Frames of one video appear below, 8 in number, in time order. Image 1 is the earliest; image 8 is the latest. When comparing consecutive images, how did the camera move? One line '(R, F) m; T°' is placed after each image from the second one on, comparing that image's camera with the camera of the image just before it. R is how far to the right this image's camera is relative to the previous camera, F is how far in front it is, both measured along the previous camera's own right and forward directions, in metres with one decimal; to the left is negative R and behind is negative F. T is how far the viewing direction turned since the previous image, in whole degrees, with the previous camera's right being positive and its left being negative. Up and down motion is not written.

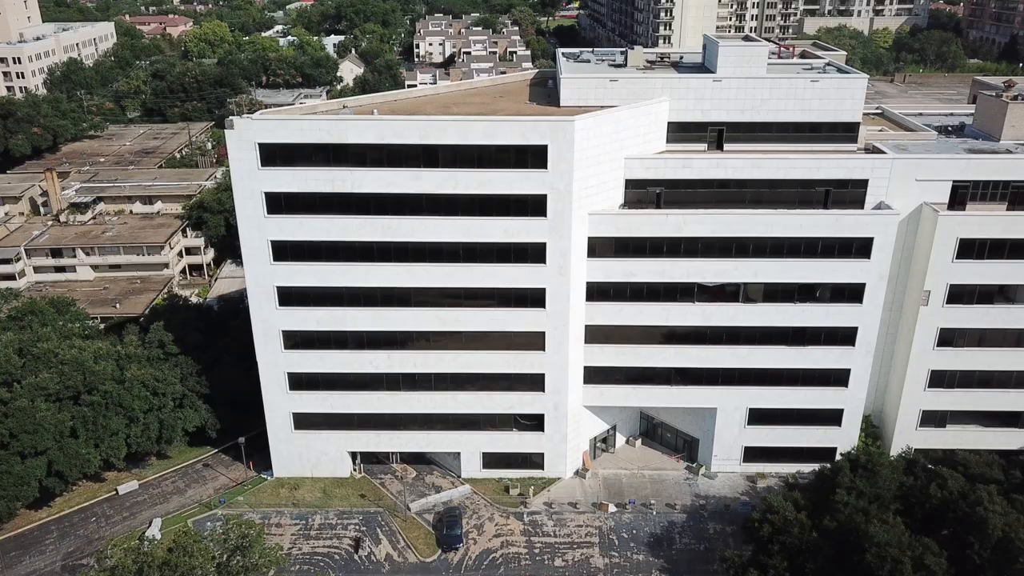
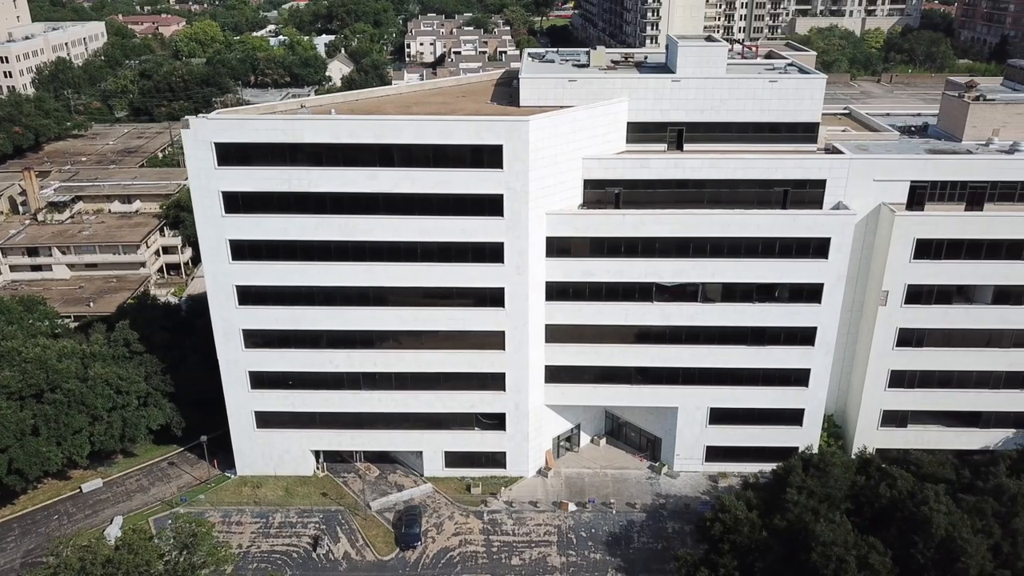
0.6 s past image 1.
(+2.2, -0.1) m; 0°
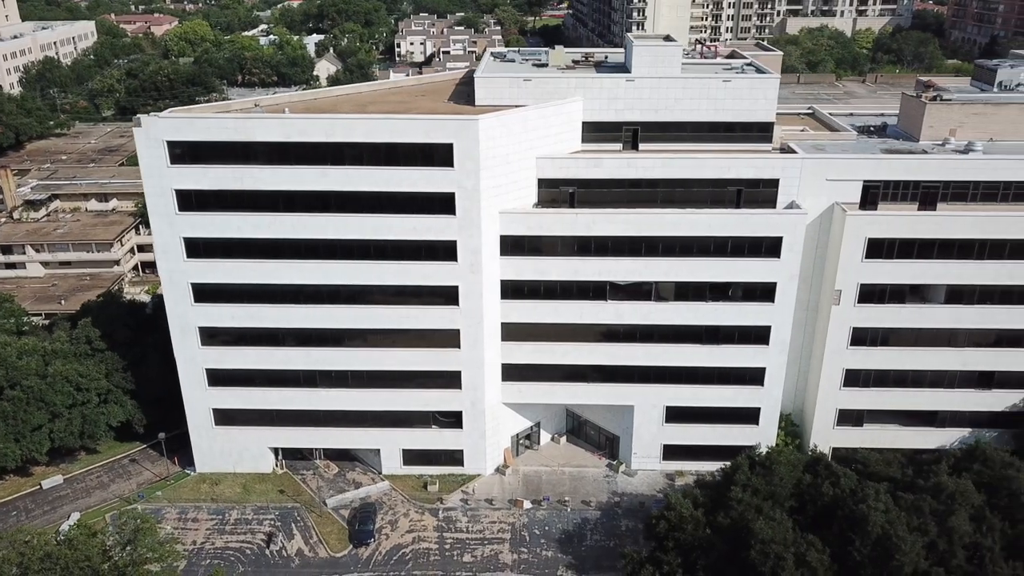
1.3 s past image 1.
(+2.4, -0.2) m; 0°
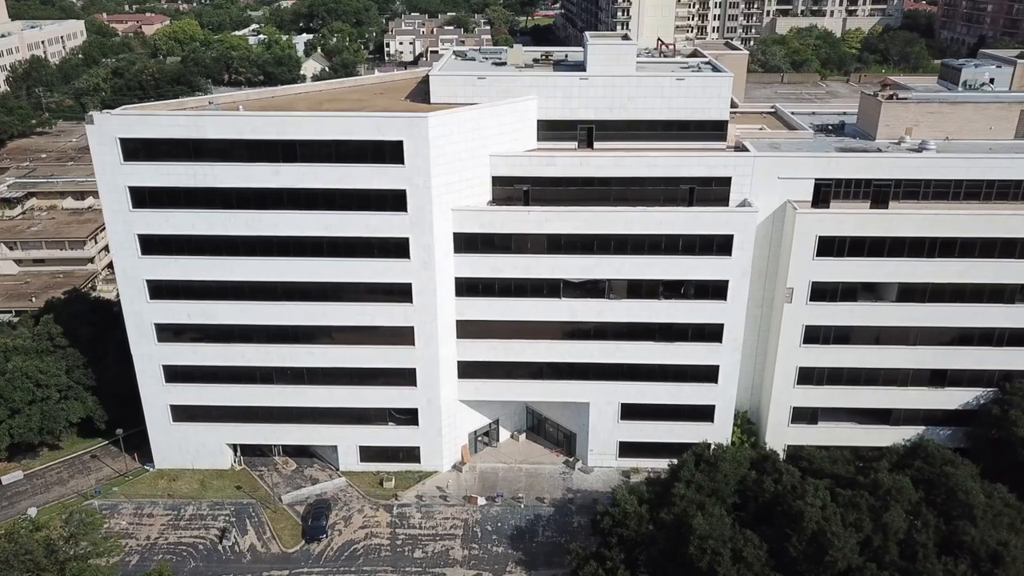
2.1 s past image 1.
(+2.5, -0.2) m; 0°
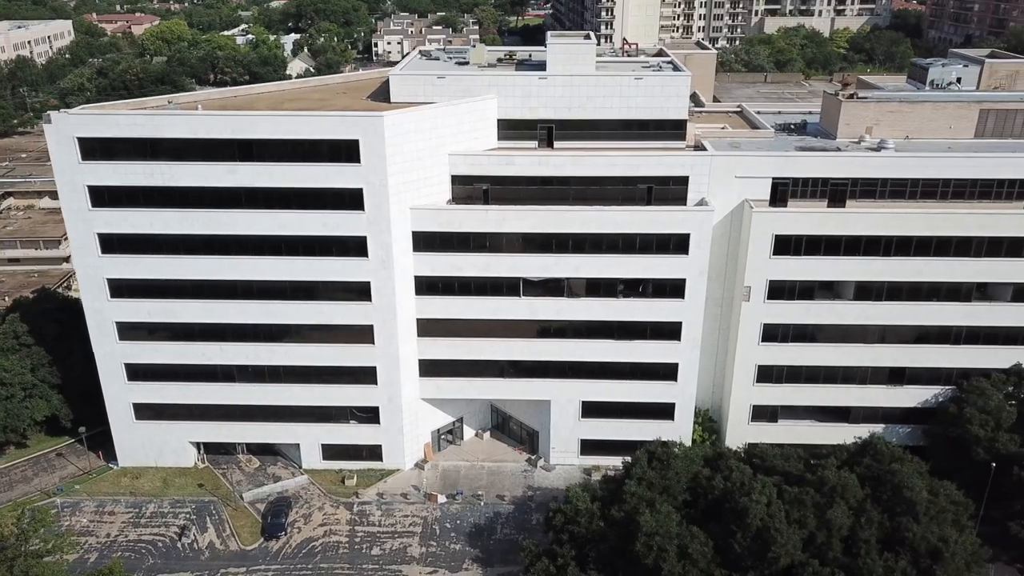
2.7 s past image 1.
(+2.1, -0.2) m; 0°
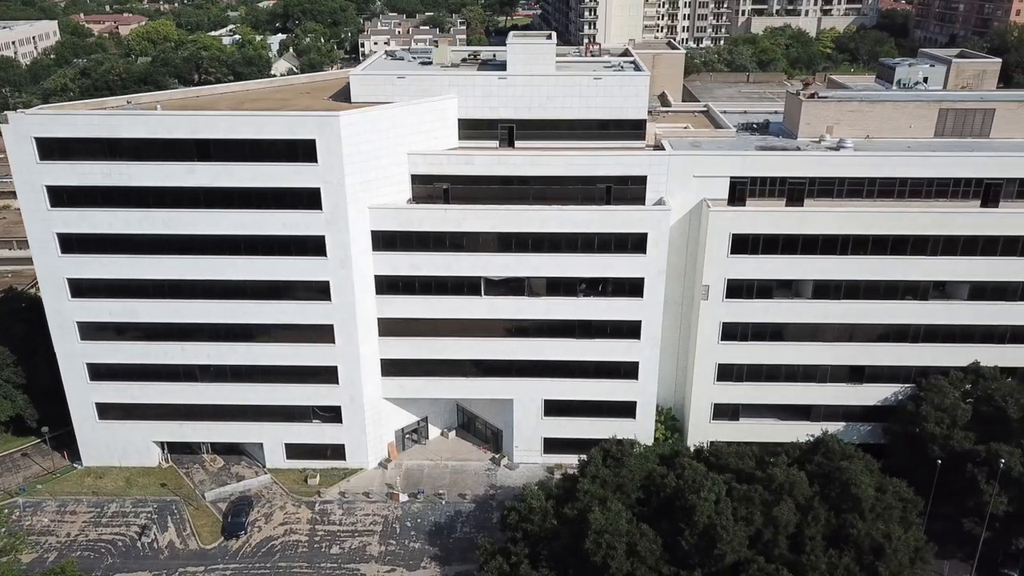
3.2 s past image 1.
(+1.9, -0.1) m; 0°
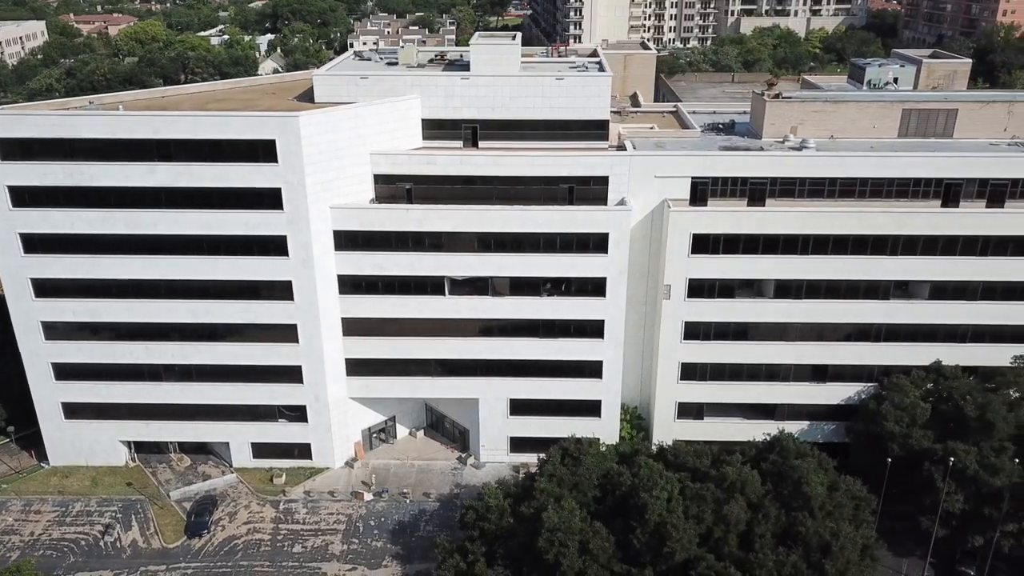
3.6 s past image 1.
(+1.8, -0.1) m; 0°
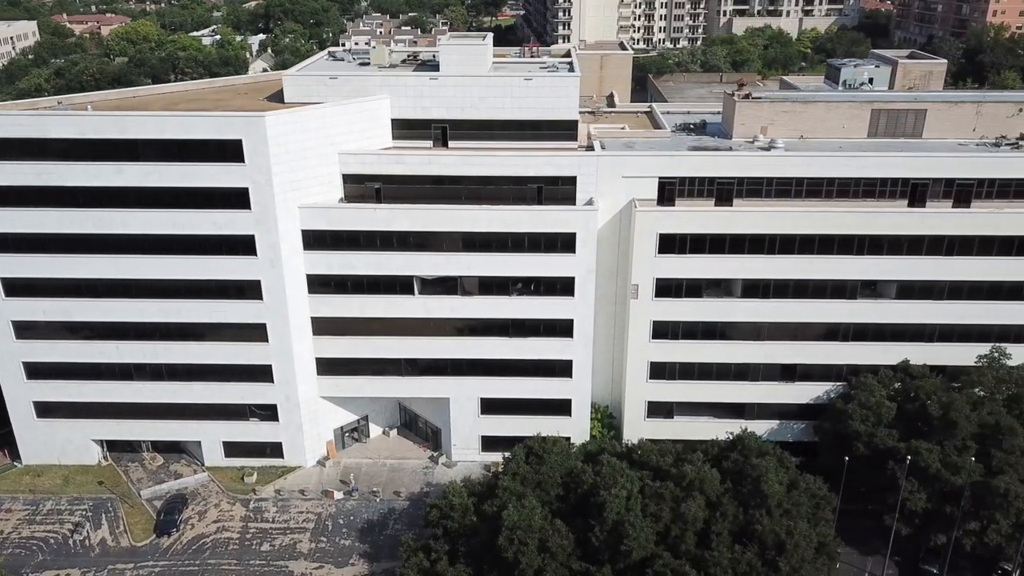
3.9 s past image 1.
(+1.6, -0.2) m; 0°
